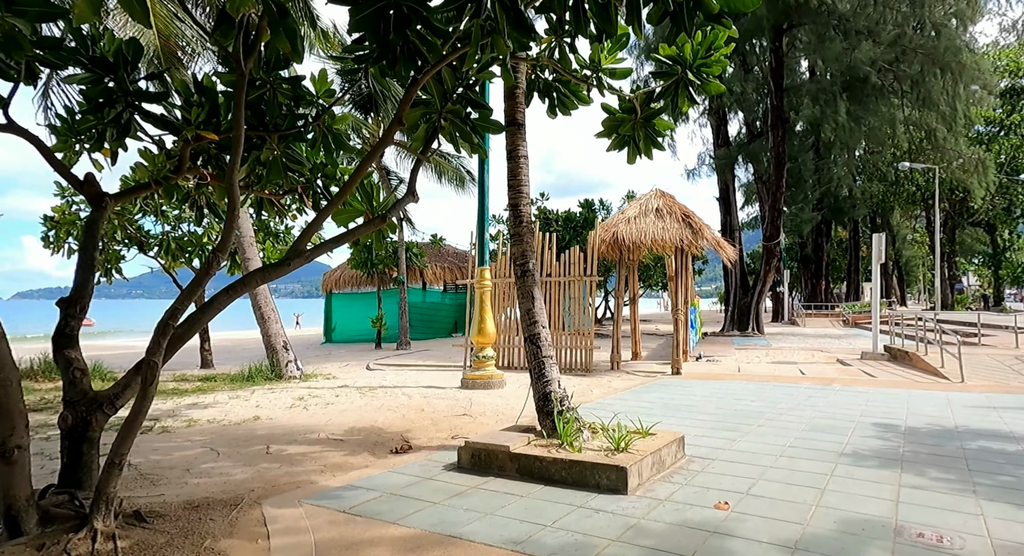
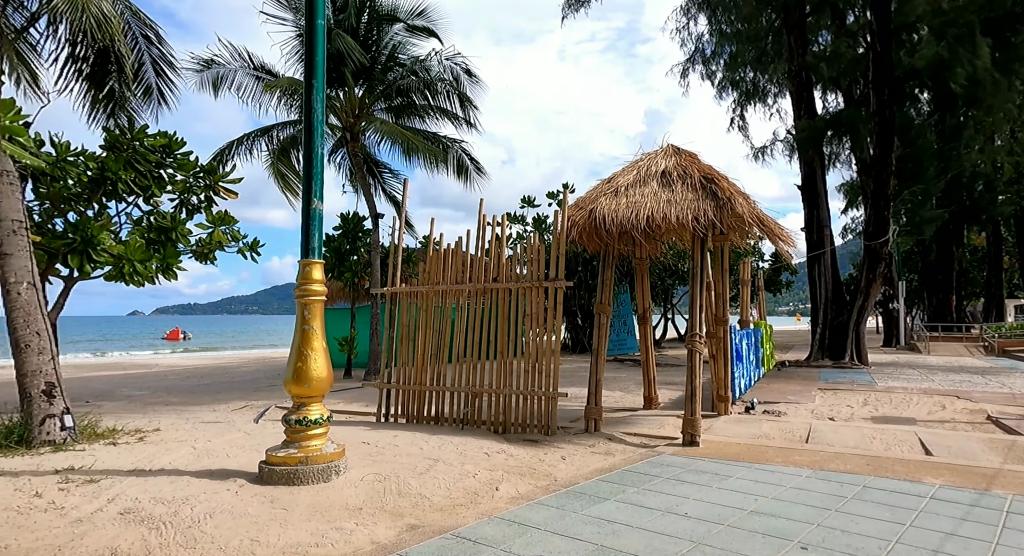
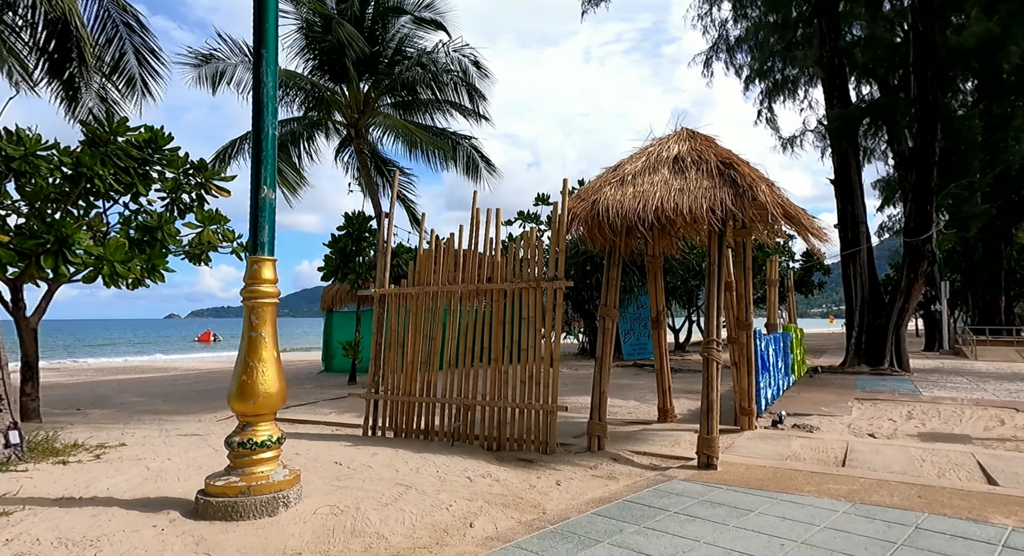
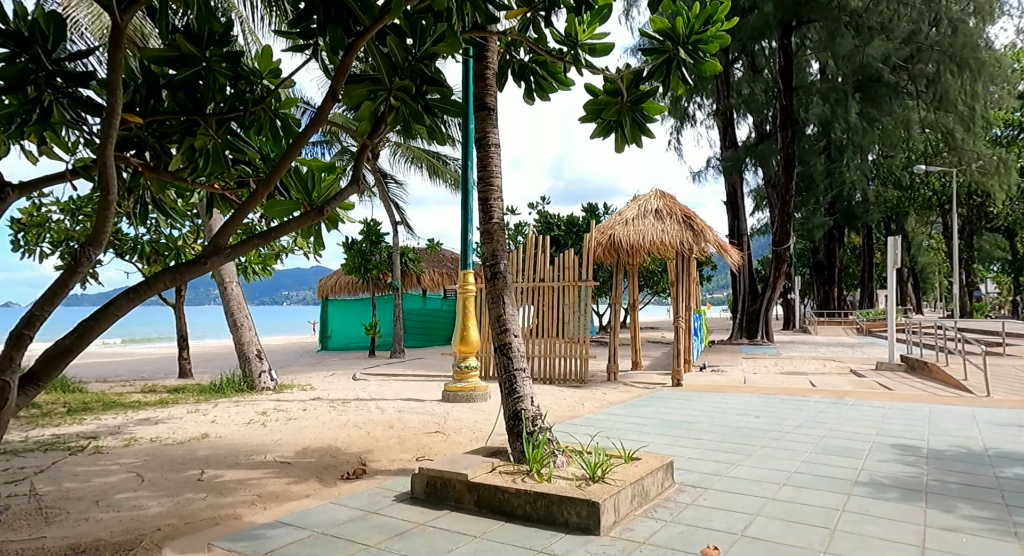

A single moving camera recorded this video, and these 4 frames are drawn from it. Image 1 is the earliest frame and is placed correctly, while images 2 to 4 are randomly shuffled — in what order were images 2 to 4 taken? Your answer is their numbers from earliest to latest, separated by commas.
4, 2, 3
